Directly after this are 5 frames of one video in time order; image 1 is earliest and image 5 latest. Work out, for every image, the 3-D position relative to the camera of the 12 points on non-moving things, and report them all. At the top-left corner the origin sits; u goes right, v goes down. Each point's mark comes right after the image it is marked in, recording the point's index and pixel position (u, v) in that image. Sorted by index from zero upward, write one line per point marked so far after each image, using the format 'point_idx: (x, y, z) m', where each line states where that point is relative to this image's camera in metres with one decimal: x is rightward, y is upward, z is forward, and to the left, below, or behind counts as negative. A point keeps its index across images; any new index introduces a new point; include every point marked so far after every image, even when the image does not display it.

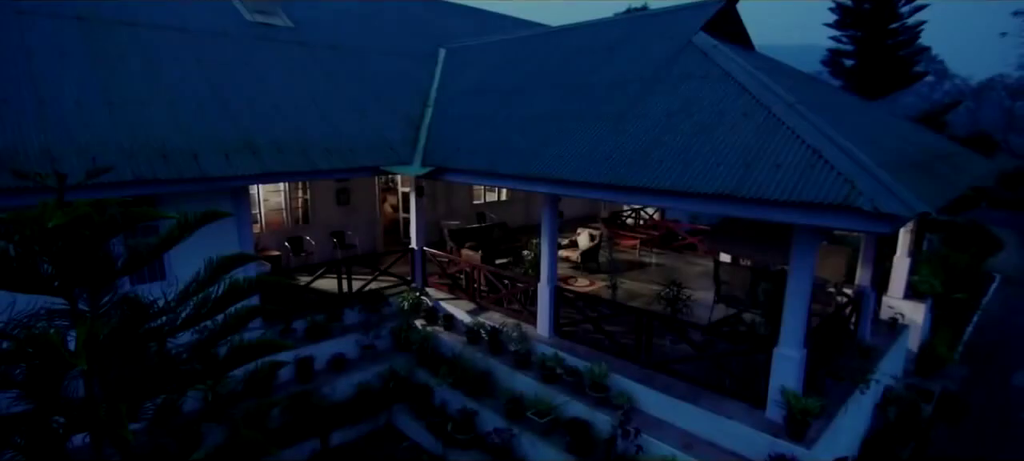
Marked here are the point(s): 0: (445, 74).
0: (-1.4, +3.2, +11.4) m
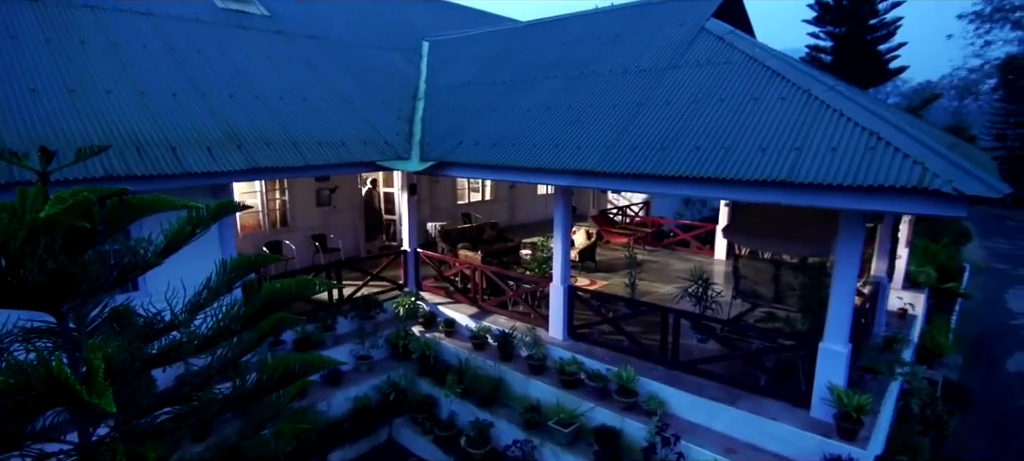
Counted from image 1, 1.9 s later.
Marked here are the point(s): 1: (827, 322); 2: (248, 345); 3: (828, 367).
0: (-1.5, +3.2, +10.8) m
1: (+3.2, -0.9, +5.6) m
2: (-1.5, -0.7, +3.1) m
3: (+3.2, -1.4, +5.6) m
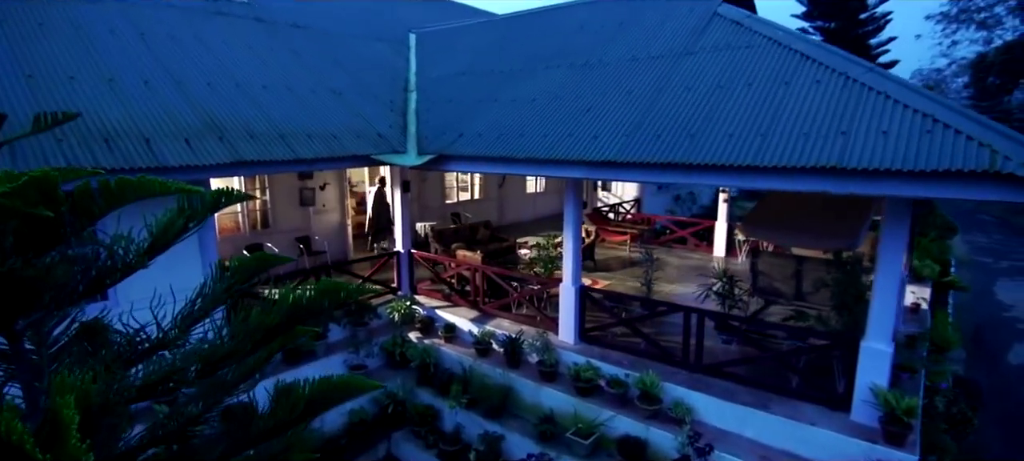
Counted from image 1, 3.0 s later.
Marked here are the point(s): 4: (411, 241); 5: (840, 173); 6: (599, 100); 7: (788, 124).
0: (-1.6, +3.2, +10.3) m
1: (+3.4, -0.8, +5.2) m
2: (-1.2, -0.6, +2.6) m
3: (+3.3, -1.3, +5.2) m
4: (-1.7, -0.2, +9.1) m
5: (+2.6, +0.5, +4.5) m
6: (+1.1, +1.6, +6.8) m
7: (+2.5, +1.0, +5.0) m
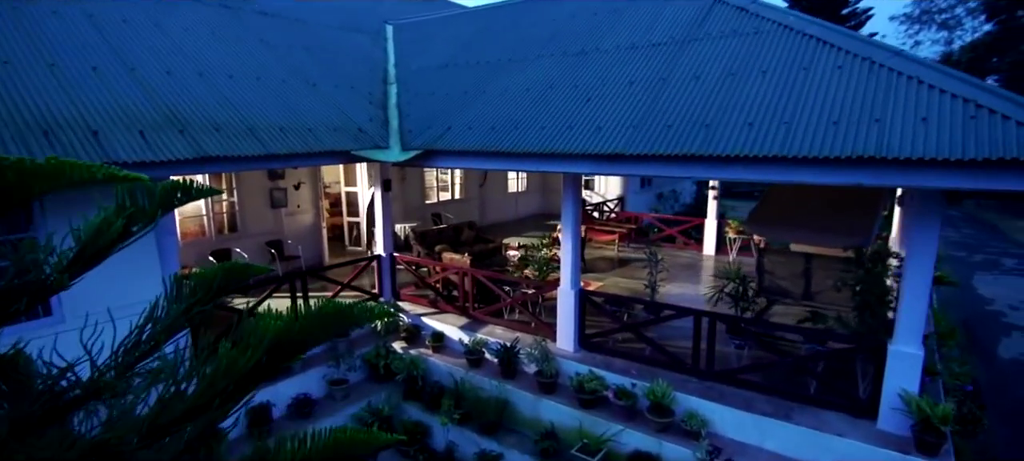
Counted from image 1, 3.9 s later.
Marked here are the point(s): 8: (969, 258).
0: (-1.9, +3.2, +9.7) m
1: (+3.4, -0.8, +4.9) m
2: (-1.0, -0.6, +2.0) m
3: (+3.4, -1.2, +4.9) m
4: (-1.8, -0.2, +8.5) m
5: (+2.7, +0.5, +4.1) m
6: (+1.0, +1.6, +6.4) m
7: (+2.5, +1.0, +4.6) m
8: (+13.9, -0.8, +16.9) m
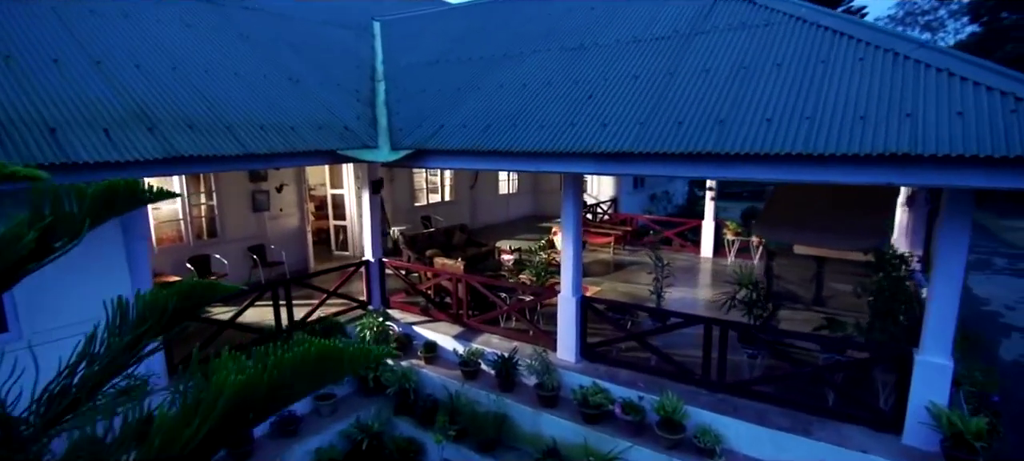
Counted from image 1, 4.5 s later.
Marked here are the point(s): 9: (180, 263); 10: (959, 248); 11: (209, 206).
0: (-2.0, +3.1, +9.3) m
1: (+3.4, -0.8, +4.6) m
2: (-1.0, -0.7, +1.6) m
3: (+3.4, -1.3, +4.6) m
4: (-1.9, -0.3, +8.1) m
5: (+2.7, +0.5, +3.8) m
6: (+1.0, +1.6, +6.0) m
7: (+2.5, +1.0, +4.3) m
8: (+13.6, -0.8, +16.9) m
9: (-4.9, -0.5, +8.2) m
10: (+3.5, -0.1, +4.4) m
11: (-4.6, +0.4, +8.5) m
